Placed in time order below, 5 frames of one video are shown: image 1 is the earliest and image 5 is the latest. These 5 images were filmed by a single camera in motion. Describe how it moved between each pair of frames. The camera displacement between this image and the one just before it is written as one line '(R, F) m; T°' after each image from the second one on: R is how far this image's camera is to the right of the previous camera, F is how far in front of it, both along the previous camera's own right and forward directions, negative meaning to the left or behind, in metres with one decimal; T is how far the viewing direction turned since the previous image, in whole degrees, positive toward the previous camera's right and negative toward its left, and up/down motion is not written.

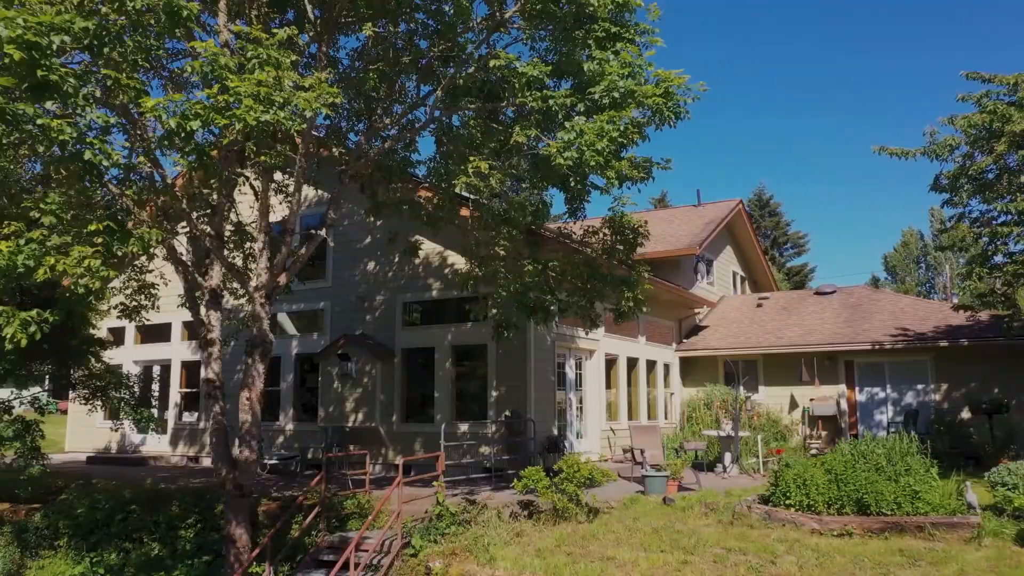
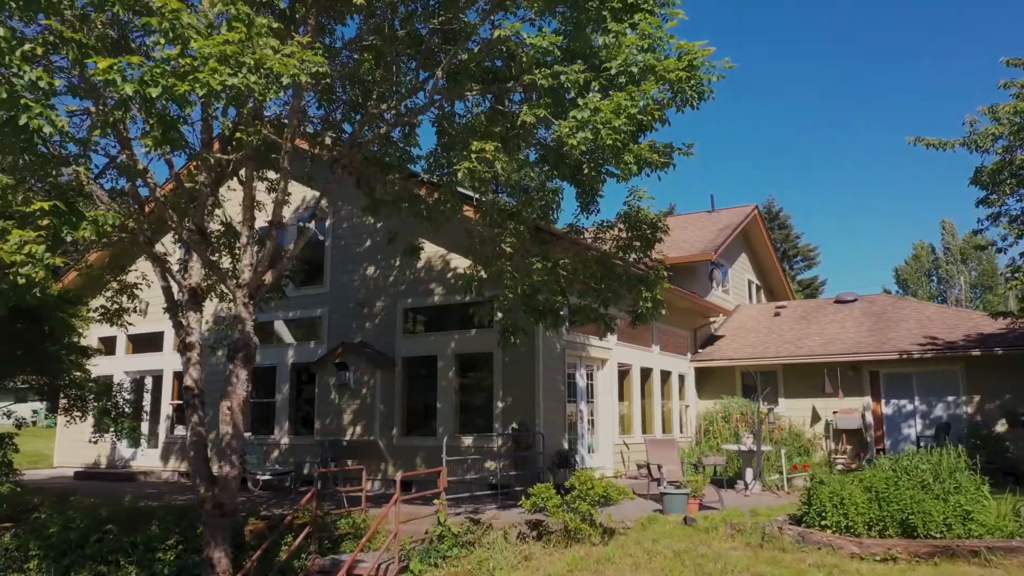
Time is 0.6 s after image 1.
(0.0, +0.9) m; -1°
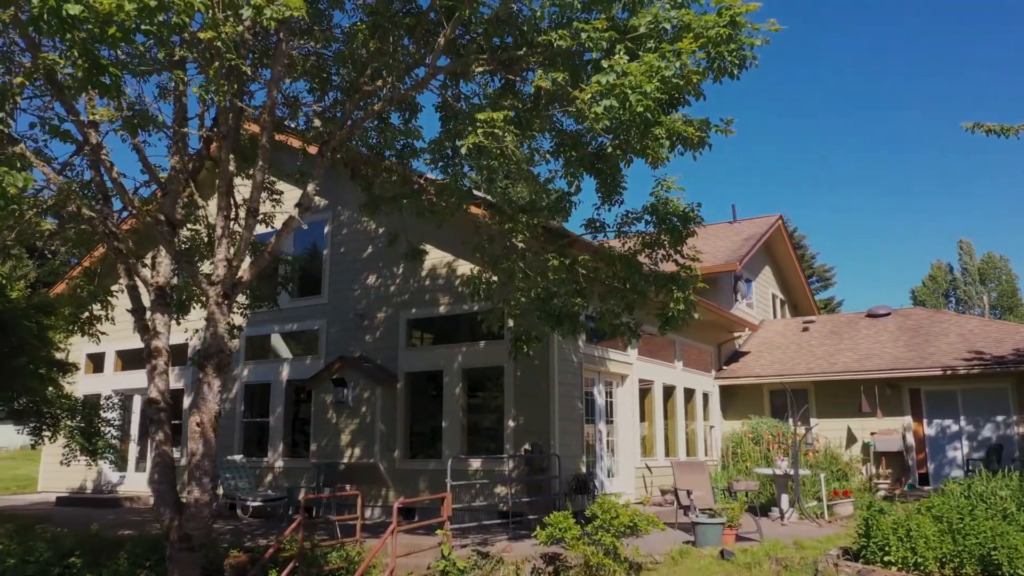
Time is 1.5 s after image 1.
(0.0, +1.2) m; -1°
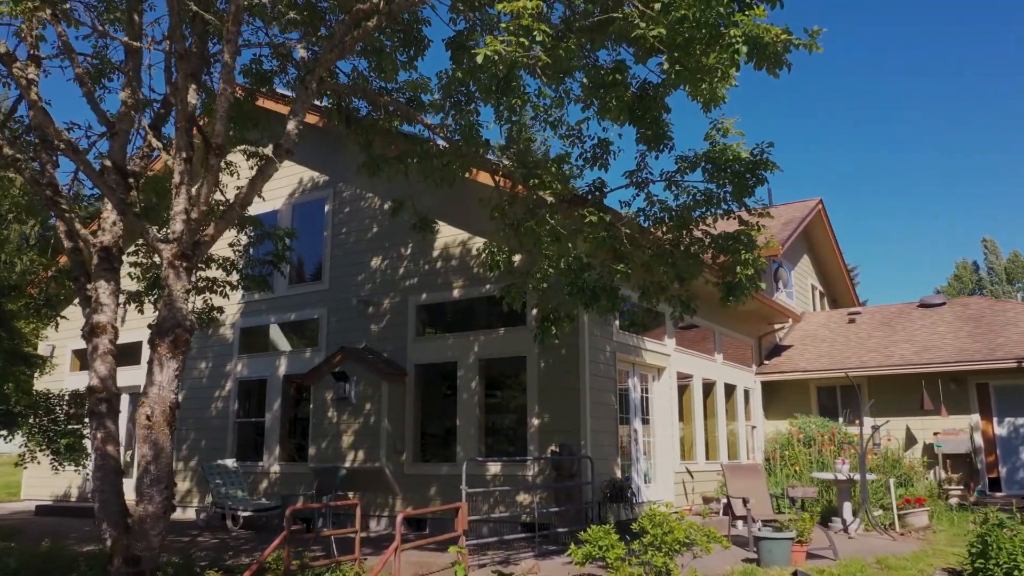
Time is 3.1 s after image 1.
(-0.1, +1.6) m; -1°
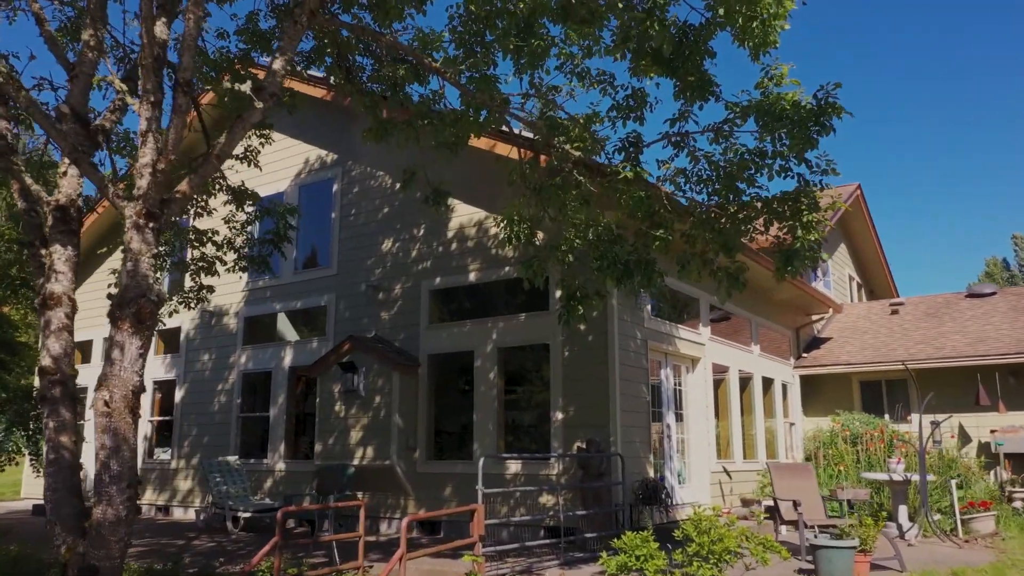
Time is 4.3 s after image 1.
(0.0, +1.0) m; -1°
